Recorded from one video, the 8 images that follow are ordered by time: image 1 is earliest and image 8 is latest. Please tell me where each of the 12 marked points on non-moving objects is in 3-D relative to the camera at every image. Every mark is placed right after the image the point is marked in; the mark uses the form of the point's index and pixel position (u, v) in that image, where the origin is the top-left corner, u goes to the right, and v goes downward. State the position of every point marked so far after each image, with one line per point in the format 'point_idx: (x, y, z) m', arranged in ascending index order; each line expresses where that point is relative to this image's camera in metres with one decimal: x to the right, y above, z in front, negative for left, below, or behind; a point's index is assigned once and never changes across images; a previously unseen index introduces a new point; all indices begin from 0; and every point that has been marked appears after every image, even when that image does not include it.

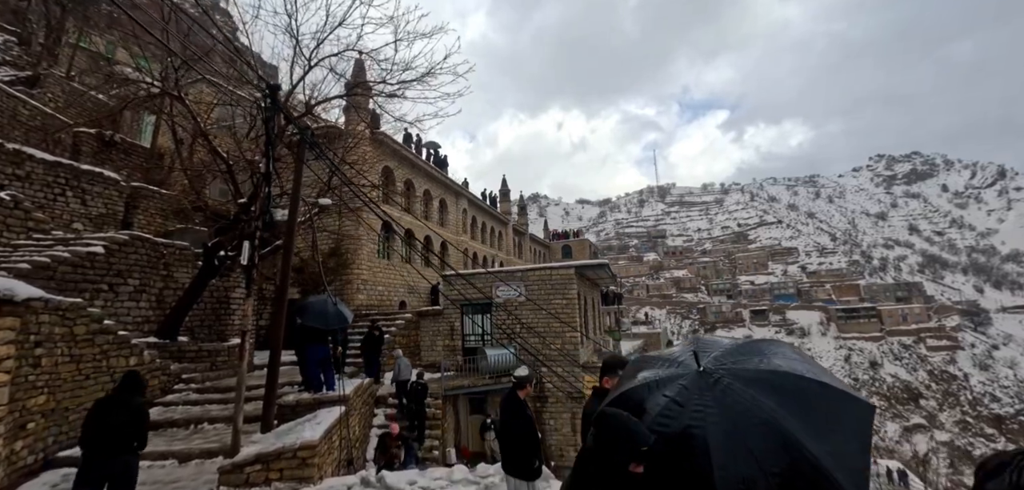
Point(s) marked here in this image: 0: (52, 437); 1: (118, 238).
0: (-5.6, -2.4, +5.6) m
1: (-8.0, +0.1, +9.2) m
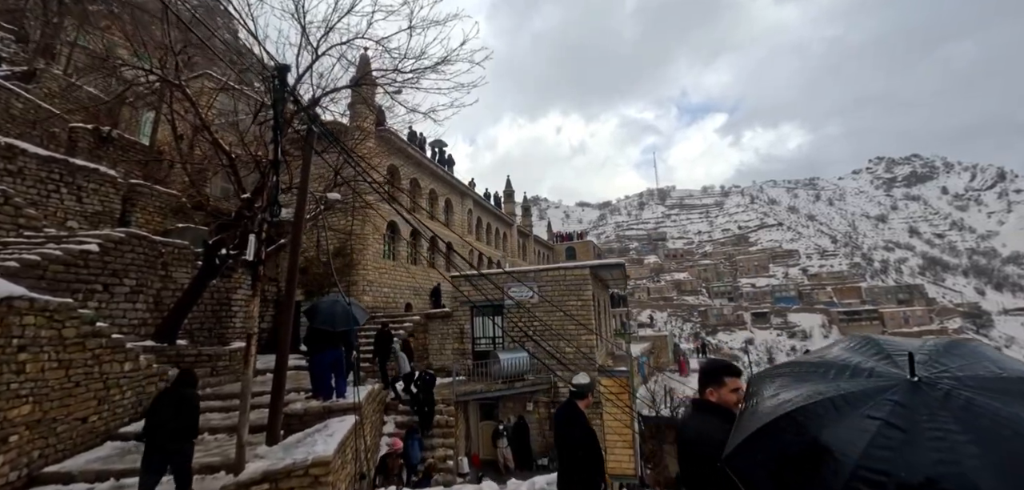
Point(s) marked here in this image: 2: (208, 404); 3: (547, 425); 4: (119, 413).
0: (-5.3, -2.3, +5.0) m
1: (-7.7, +0.2, +8.7) m
2: (-5.0, -2.6, +7.4) m
3: (+1.0, -4.9, +12.6) m
4: (-5.6, -2.4, +6.4) m
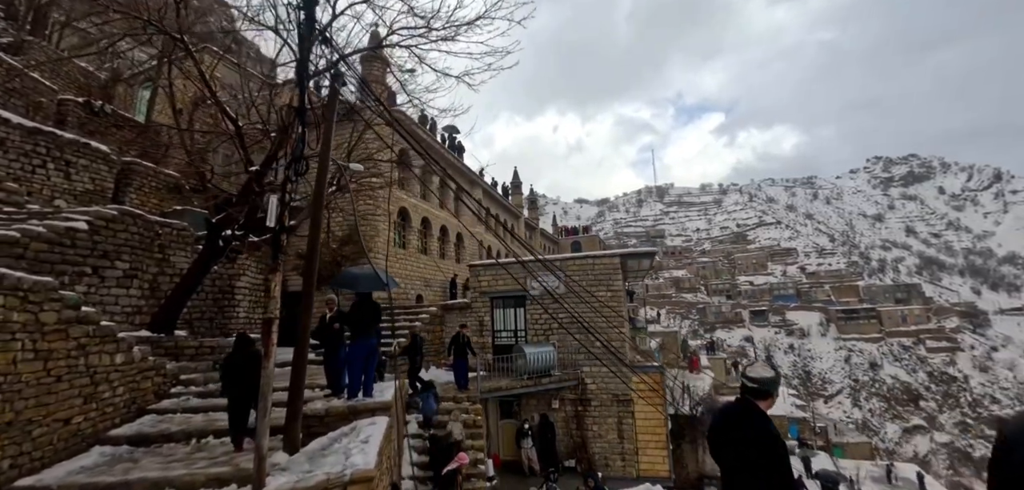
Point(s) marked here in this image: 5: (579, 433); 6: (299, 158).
0: (-4.6, -2.0, +4.1) m
1: (-7.0, +0.5, +7.8) m
2: (-4.3, -2.2, +6.5) m
3: (+1.6, -4.6, +11.7) m
4: (-4.9, -2.0, +5.5) m
5: (+1.8, -4.8, +11.7) m
6: (-1.9, +0.8, +4.2) m
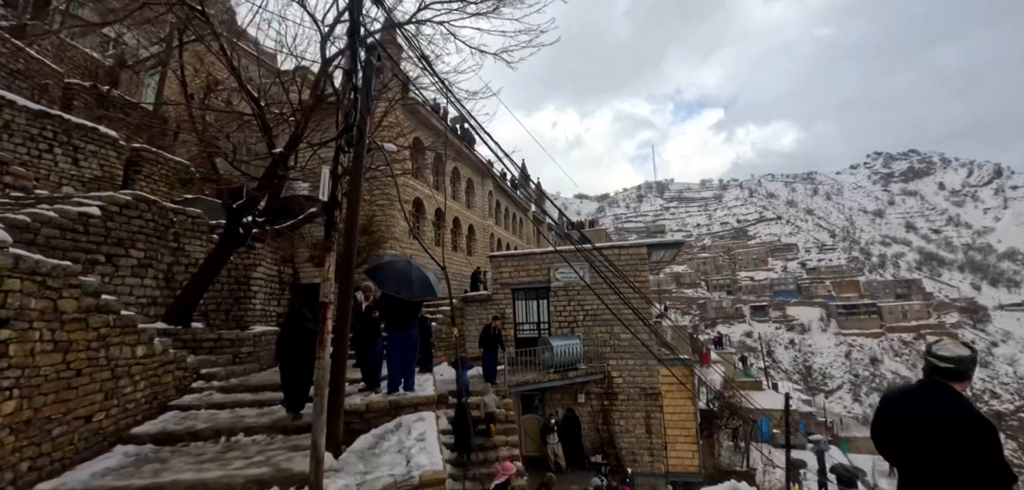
0: (-4.0, -1.8, +3.7) m
1: (-6.4, +0.8, +7.4) m
2: (-3.7, -2.0, +6.1) m
3: (+2.2, -4.3, +11.3) m
4: (-4.3, -1.8, +5.1) m
5: (+2.3, -4.5, +11.3) m
6: (-1.3, +1.0, +3.8) m
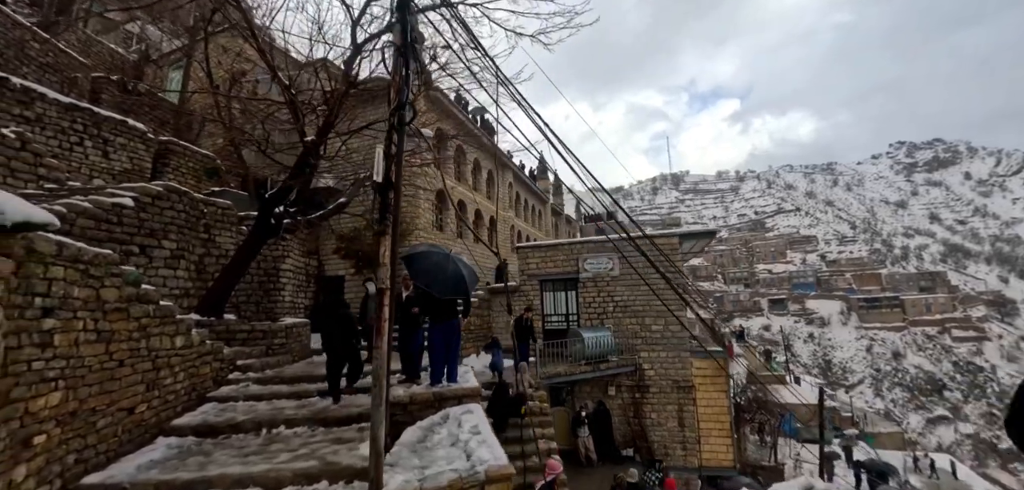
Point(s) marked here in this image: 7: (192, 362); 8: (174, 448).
0: (-3.5, -1.7, +3.6) m
1: (-5.8, +0.9, +7.3) m
2: (-3.2, -1.9, +6.0) m
3: (+2.9, -4.1, +11.1) m
4: (-3.8, -1.7, +5.0) m
5: (+3.1, -4.3, +11.1) m
6: (-0.9, +1.1, +3.6) m
7: (-3.9, -1.4, +5.5) m
8: (-3.3, -2.0, +4.4) m
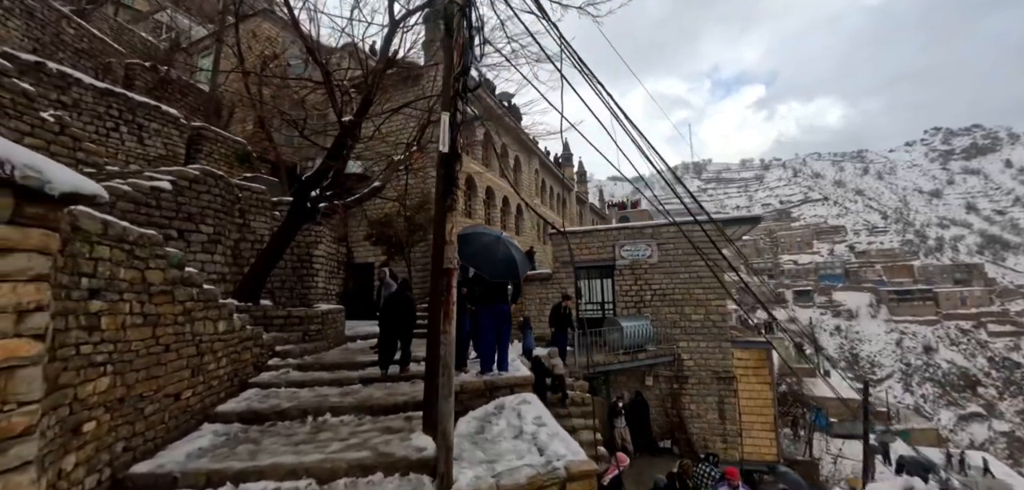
0: (-3.0, -1.5, +3.5) m
1: (-5.2, +1.2, +7.2) m
2: (-2.5, -1.7, +5.8) m
3: (+3.7, -3.8, +10.8) m
4: (-3.2, -1.5, +4.9) m
5: (+3.9, -4.0, +10.7) m
6: (-0.3, +1.3, +3.2) m
7: (-3.3, -1.2, +5.3) m
8: (-2.8, -1.8, +4.3) m
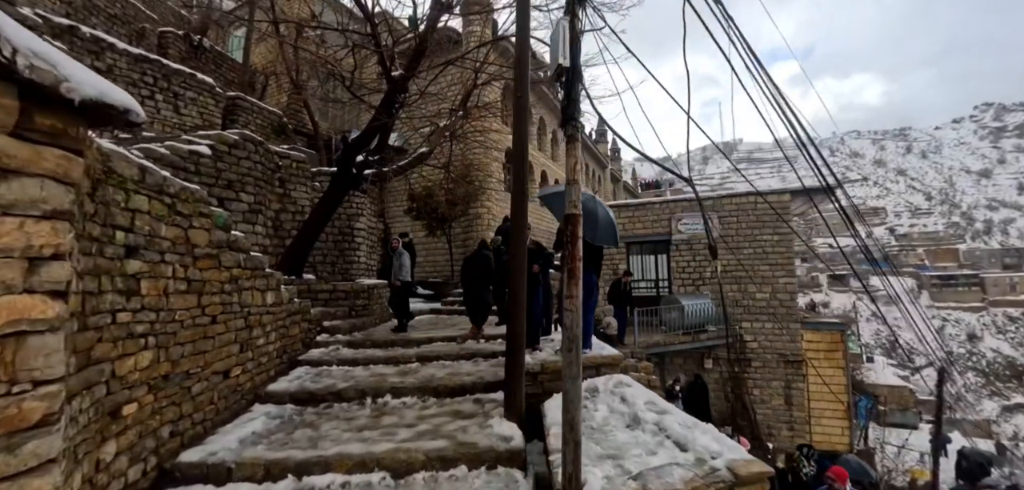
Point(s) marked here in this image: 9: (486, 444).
0: (-2.3, -1.2, +3.0) m
1: (-4.2, +1.6, +6.7) m
2: (-1.7, -1.3, +5.3) m
3: (+4.8, -3.2, +10.0) m
4: (-2.4, -1.2, +4.4) m
5: (+4.9, -3.4, +10.0) m
6: (+0.4, +1.5, +2.5) m
7: (-2.5, -0.8, +4.9) m
8: (-2.0, -1.5, +3.8) m
9: (-0.2, -1.4, +3.2) m
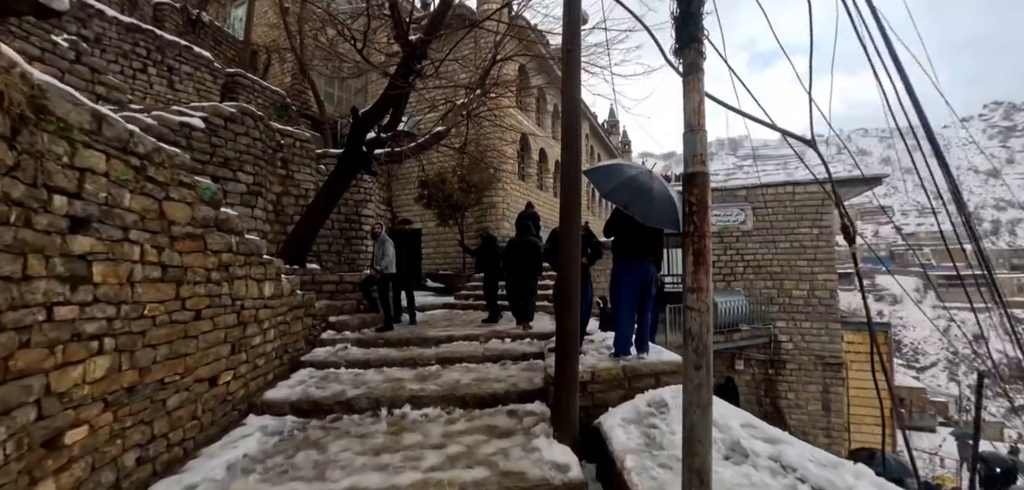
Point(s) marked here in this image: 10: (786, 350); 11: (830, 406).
0: (-2.0, -1.1, +2.4) m
1: (-3.8, +1.8, +6.0) m
2: (-1.4, -1.1, +4.6) m
3: (+5.1, -3.1, +9.3) m
4: (-2.1, -1.0, +3.7) m
5: (+5.3, -3.3, +9.3) m
6: (+0.7, +1.6, +1.8) m
7: (-2.1, -0.7, +4.2) m
8: (-1.7, -1.3, +3.1) m
9: (+0.1, -1.3, +2.5) m
10: (+5.6, -2.2, +9.3) m
11: (+6.4, -3.3, +9.0) m
